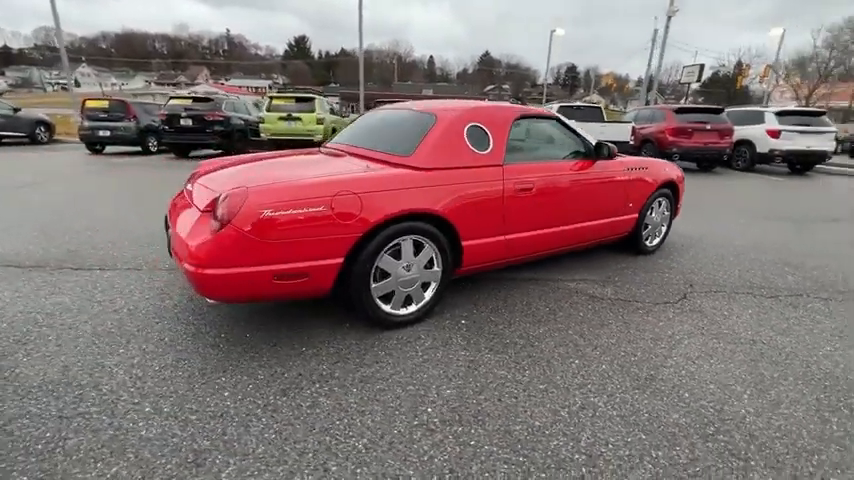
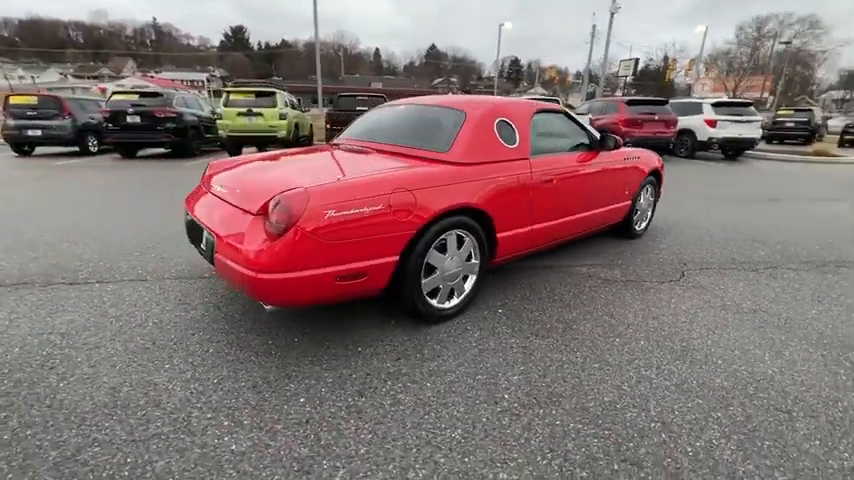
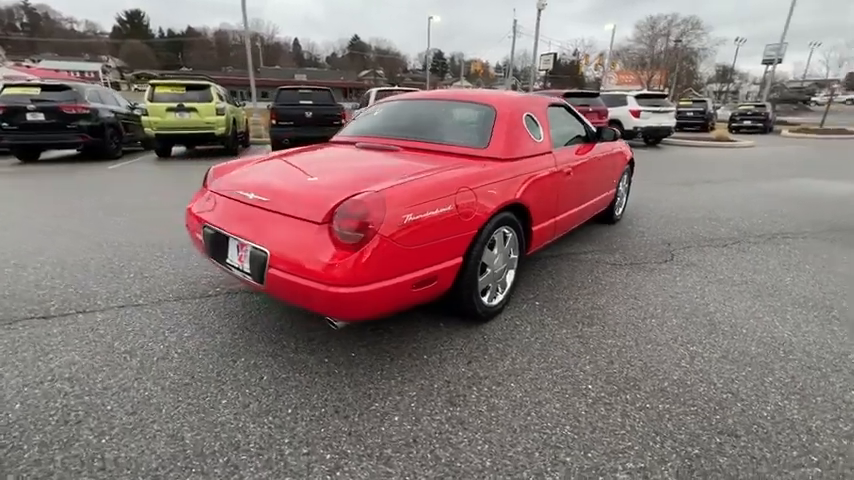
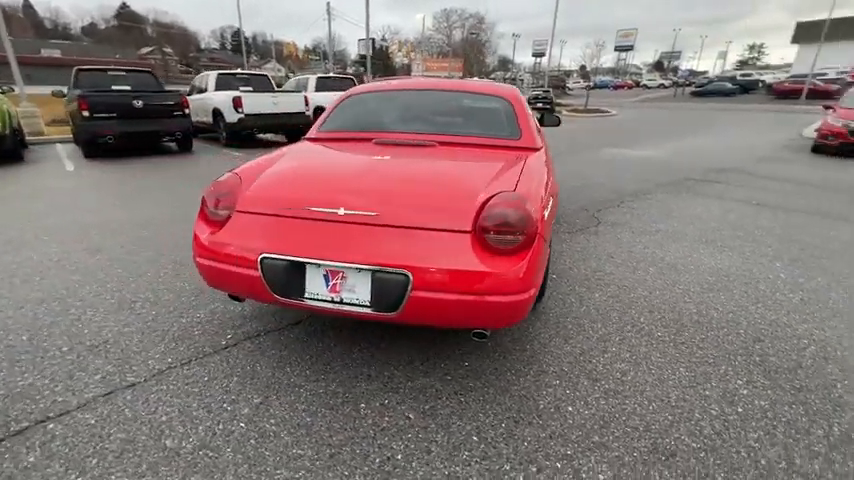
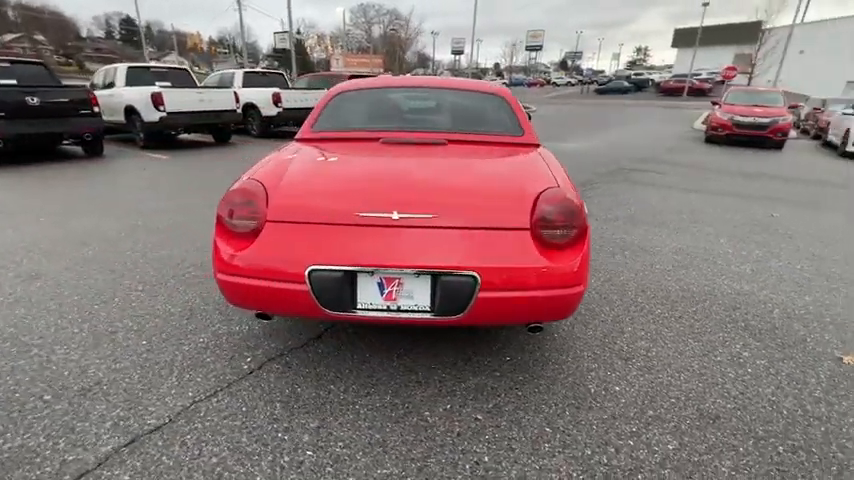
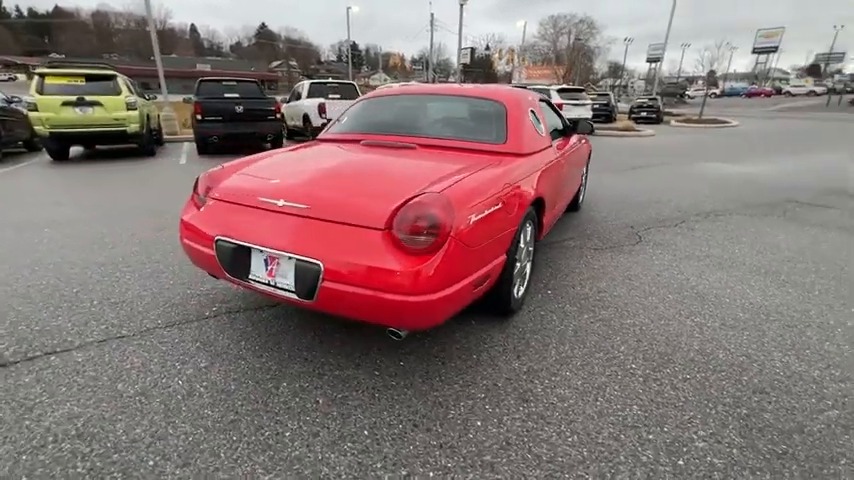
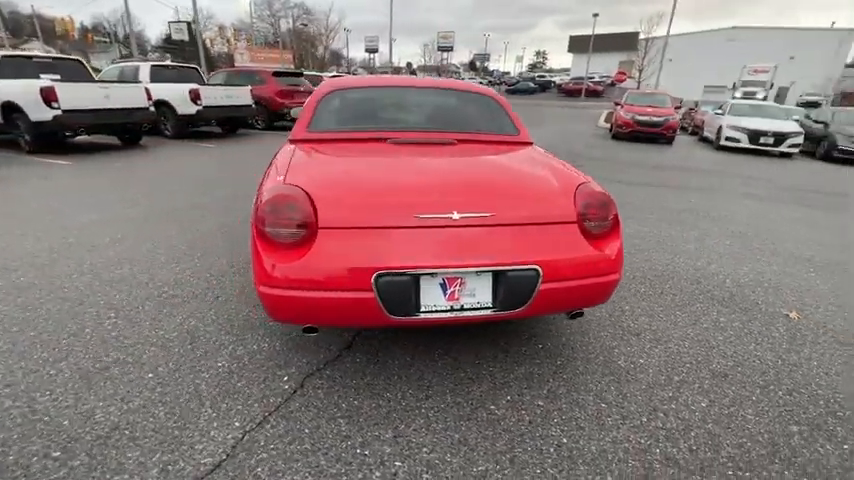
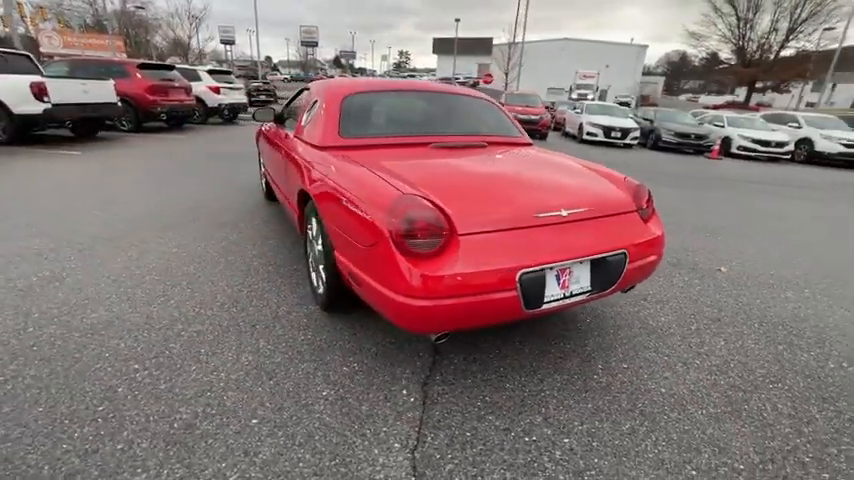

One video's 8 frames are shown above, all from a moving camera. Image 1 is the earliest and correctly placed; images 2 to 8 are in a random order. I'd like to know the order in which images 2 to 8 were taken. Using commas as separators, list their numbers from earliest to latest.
2, 3, 6, 4, 5, 7, 8
